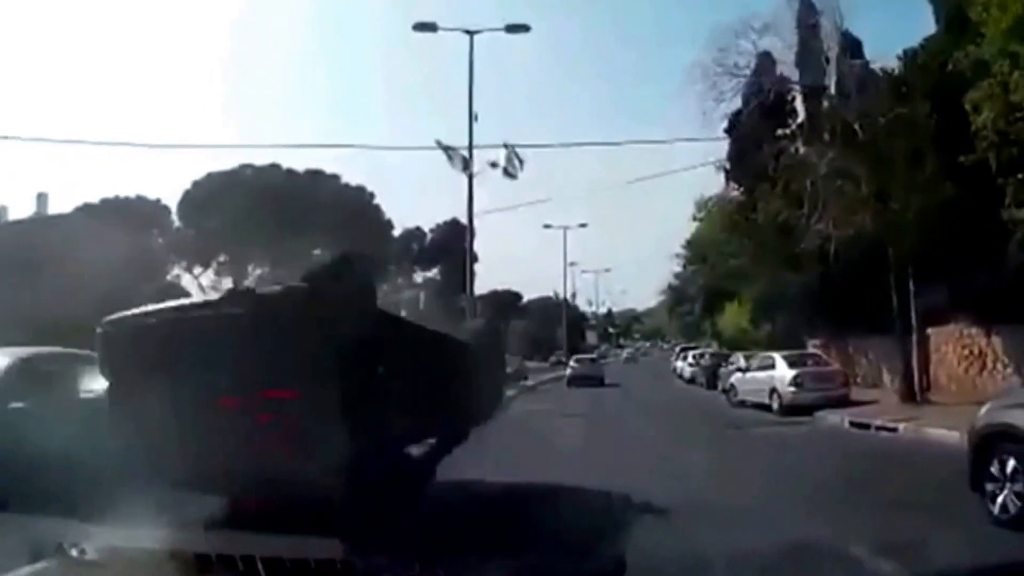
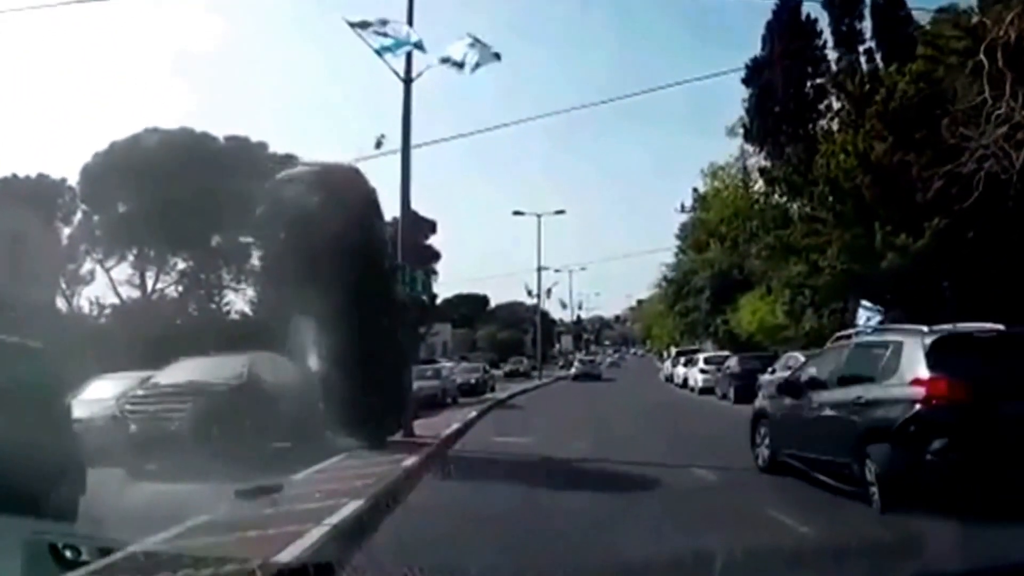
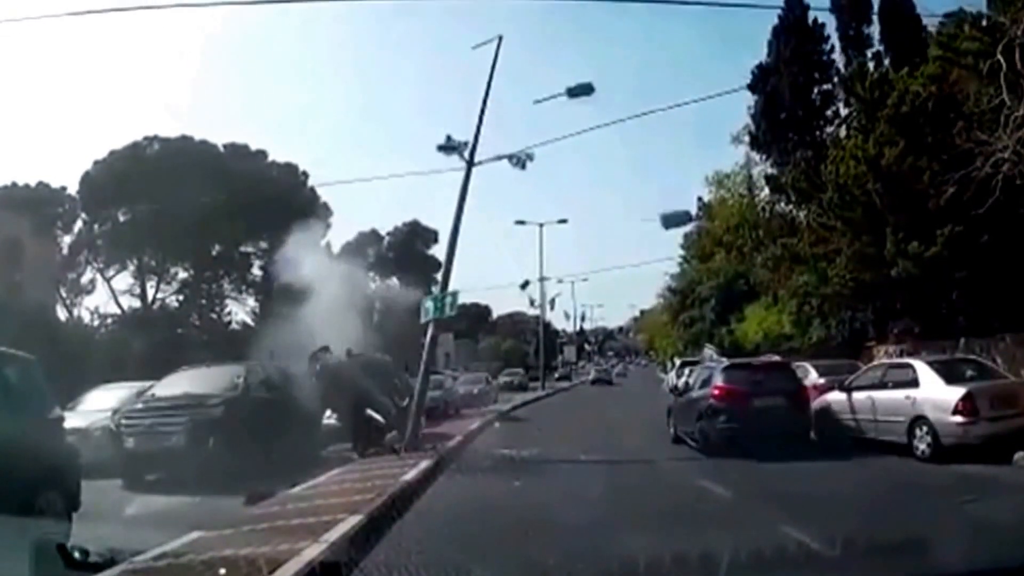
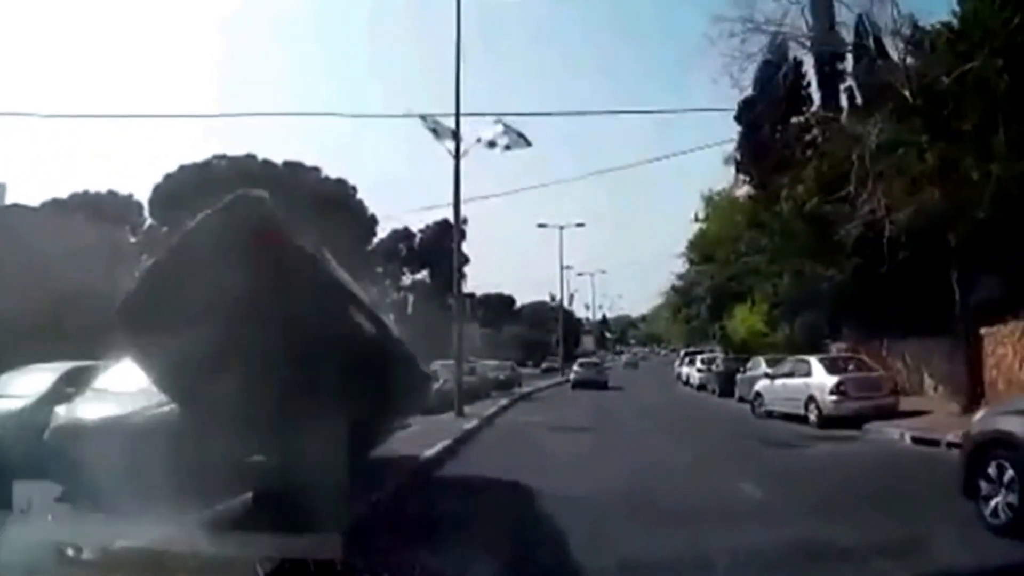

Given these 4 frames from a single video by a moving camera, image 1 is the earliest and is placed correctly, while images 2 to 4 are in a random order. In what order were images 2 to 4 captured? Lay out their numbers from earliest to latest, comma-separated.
4, 2, 3
